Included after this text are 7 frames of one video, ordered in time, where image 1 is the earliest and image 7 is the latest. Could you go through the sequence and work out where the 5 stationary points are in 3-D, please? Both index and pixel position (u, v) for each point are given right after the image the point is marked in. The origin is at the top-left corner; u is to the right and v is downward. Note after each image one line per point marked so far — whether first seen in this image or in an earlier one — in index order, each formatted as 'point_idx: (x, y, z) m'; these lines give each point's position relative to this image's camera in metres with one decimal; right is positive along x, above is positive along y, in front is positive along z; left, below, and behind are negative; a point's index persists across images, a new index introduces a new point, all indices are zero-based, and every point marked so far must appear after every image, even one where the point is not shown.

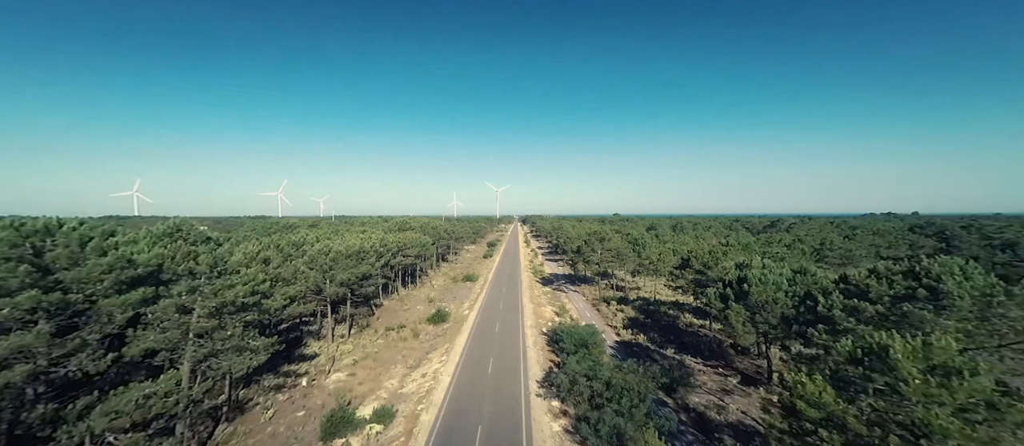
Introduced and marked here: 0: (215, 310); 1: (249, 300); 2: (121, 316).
0: (-12.5, -3.7, +16.0) m
1: (-12.1, -3.6, +17.5) m
2: (-13.4, -3.2, +13.1) m
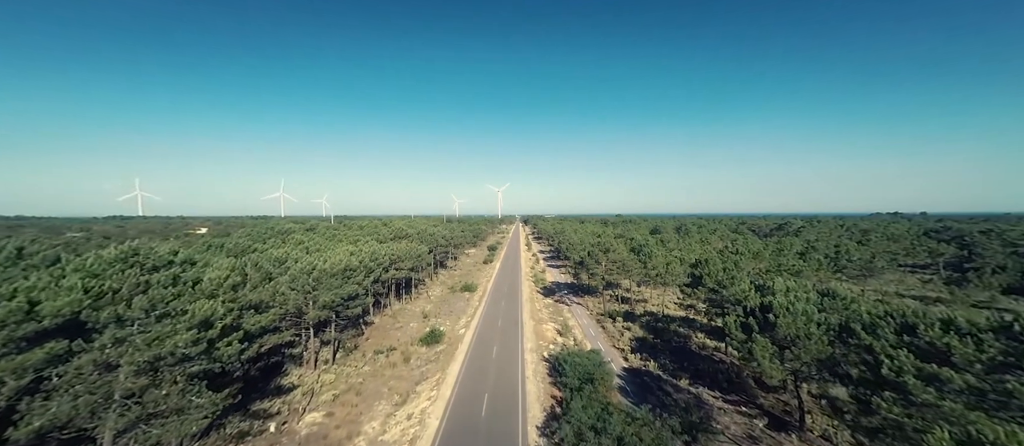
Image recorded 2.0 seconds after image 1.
0: (-12.7, -5.0, +13.3) m
1: (-12.3, -4.8, +14.8) m
2: (-13.7, -4.4, +10.4) m
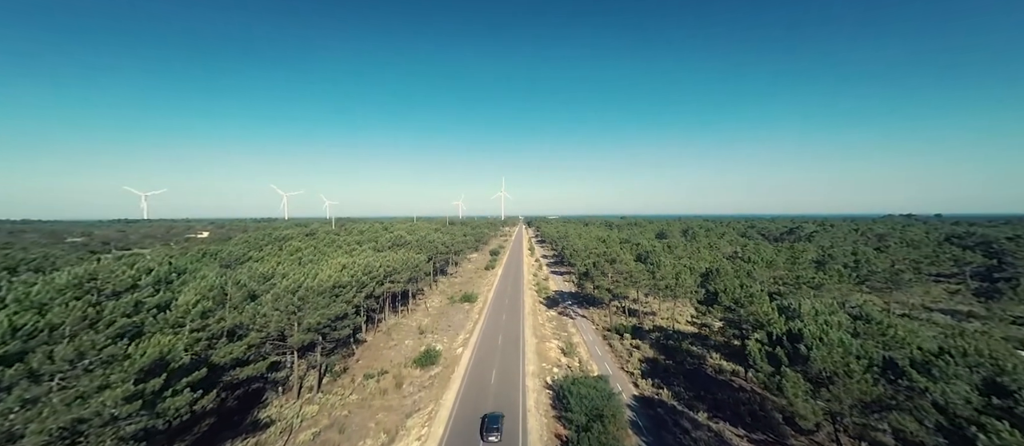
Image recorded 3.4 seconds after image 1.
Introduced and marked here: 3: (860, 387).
0: (-12.9, -6.0, +11.0) m
1: (-12.5, -5.9, +12.5) m
2: (-13.9, -5.5, +8.1) m
3: (+15.5, -7.3, +16.9) m
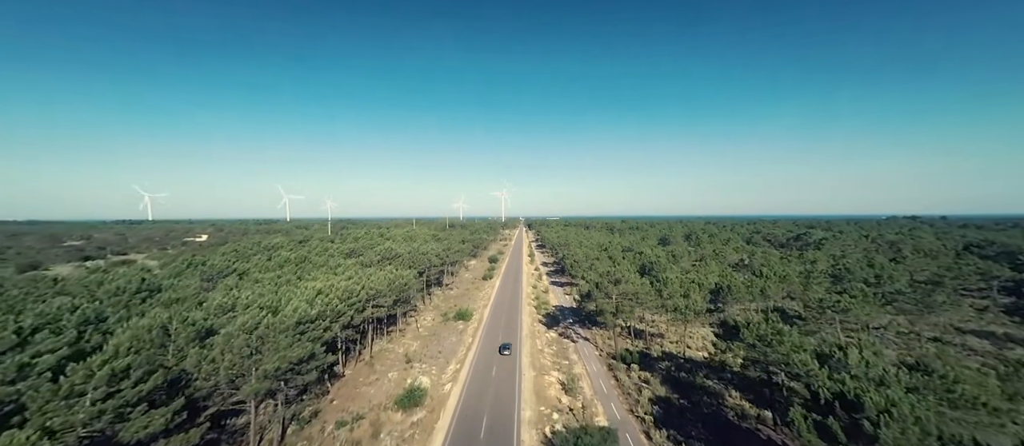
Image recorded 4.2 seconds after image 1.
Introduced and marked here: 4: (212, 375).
0: (-13.4, -7.7, +7.3) m
1: (-13.0, -7.6, +8.8) m
2: (-14.4, -7.2, +4.4) m
3: (+15.0, -9.1, +13.2) m
4: (-16.7, -8.5, +21.2) m
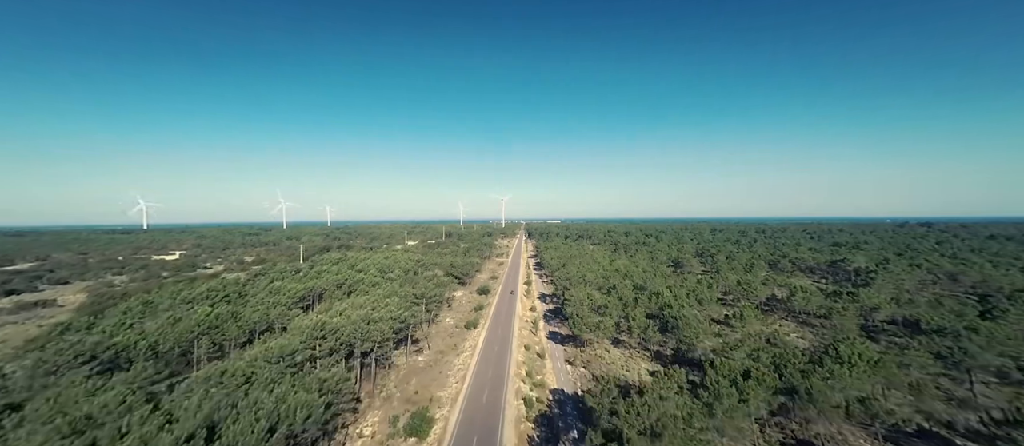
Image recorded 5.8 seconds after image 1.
0: (-15.7, -14.3, -10.1) m
1: (-15.3, -14.2, -8.6) m
2: (-16.7, -13.8, -13.0) m
3: (+12.7, -15.6, -4.3) m
4: (-19.0, -15.2, +3.7) m
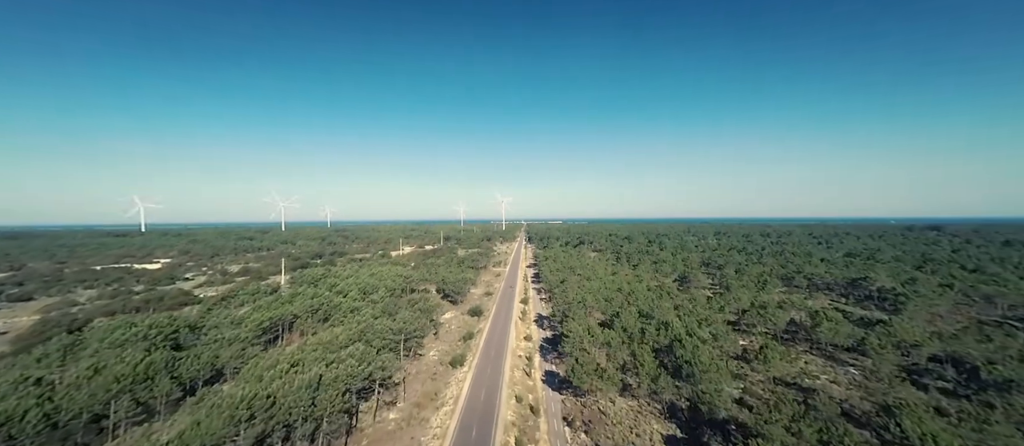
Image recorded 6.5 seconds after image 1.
0: (-17.3, -18.4, -19.3) m
1: (-16.9, -18.3, -17.8) m
2: (-18.3, -17.9, -22.2) m
3: (+11.1, -19.7, -13.5) m
4: (-20.6, -19.4, -5.4) m
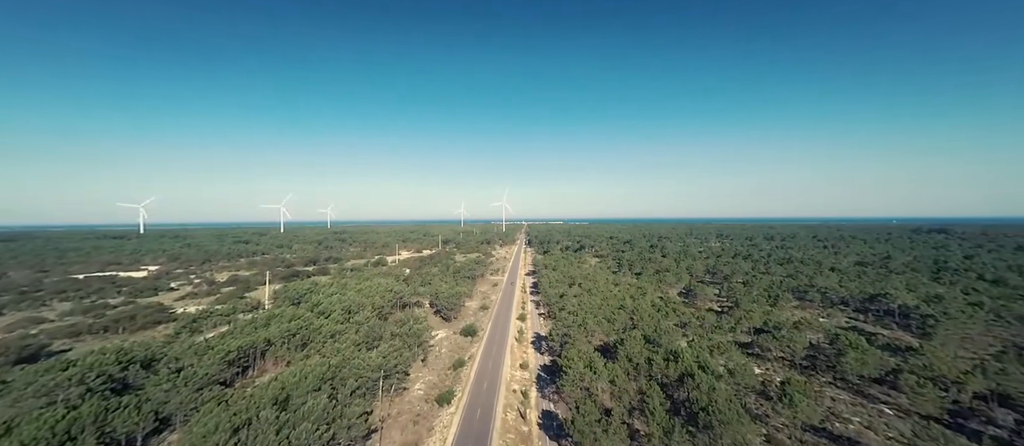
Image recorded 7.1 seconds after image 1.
0: (-18.5, -21.8, -26.4) m
1: (-18.1, -21.7, -24.9) m
2: (-19.5, -21.3, -29.3) m
3: (+10.0, -23.1, -20.6) m
4: (-21.7, -22.8, -12.6) m
